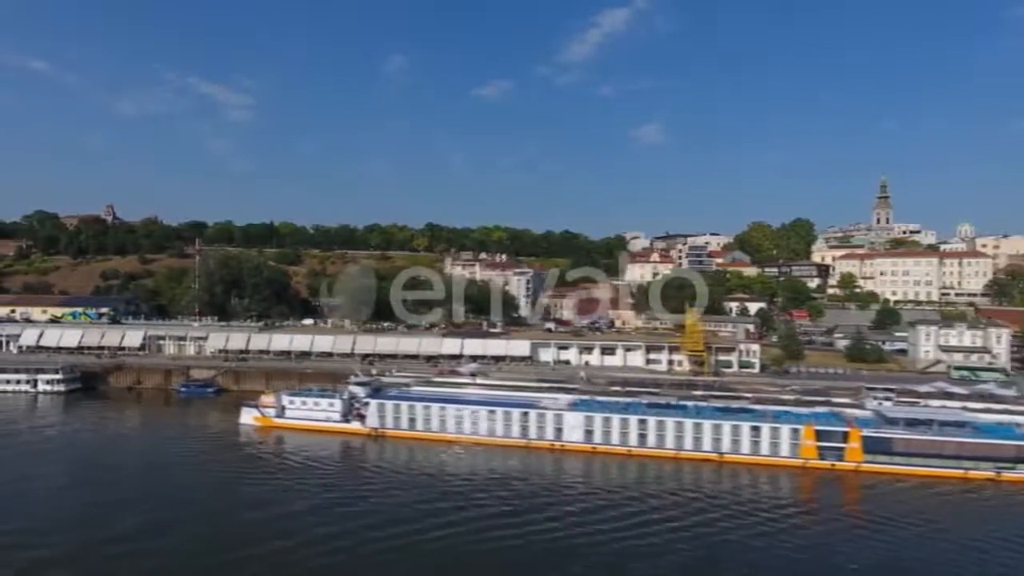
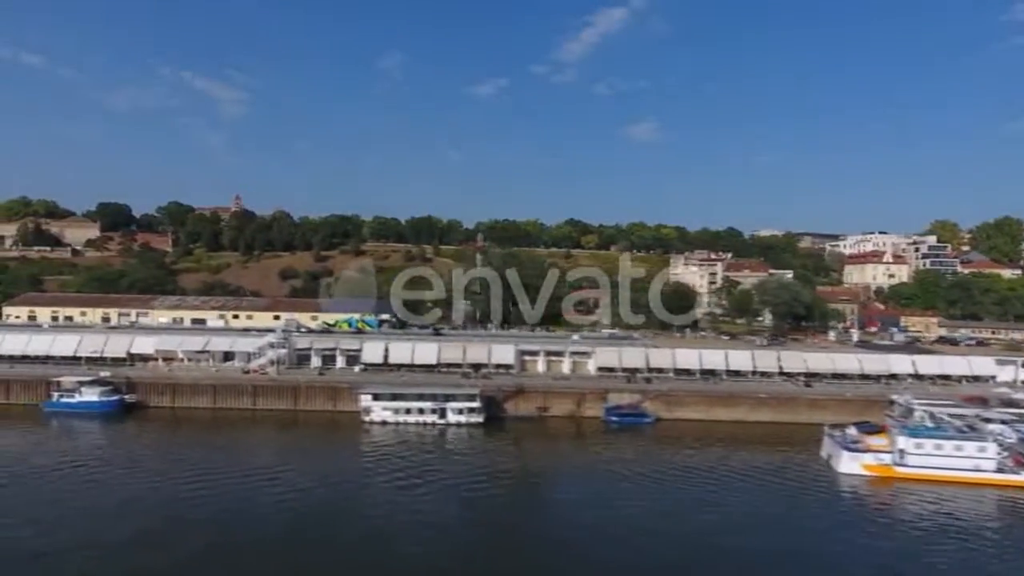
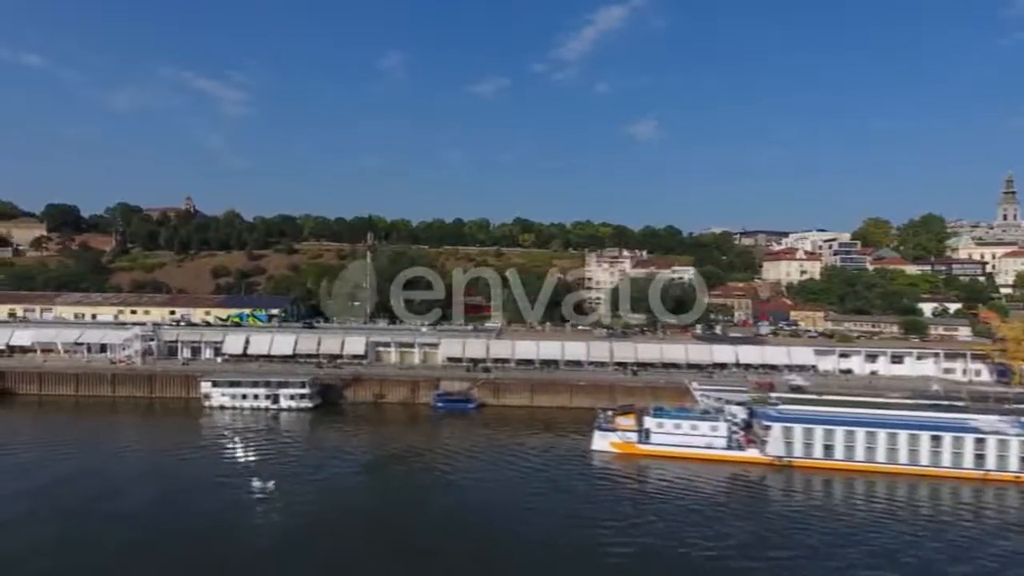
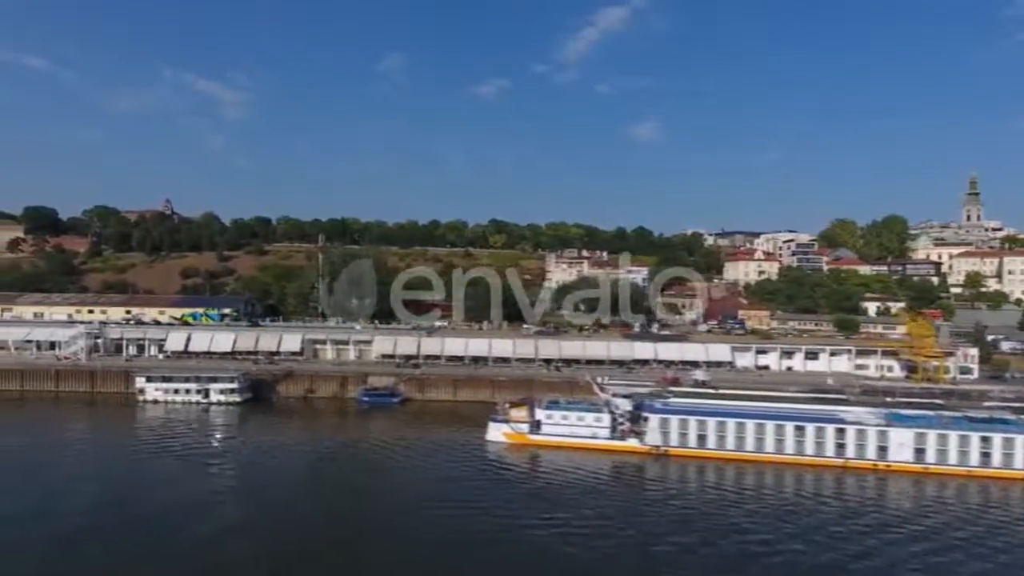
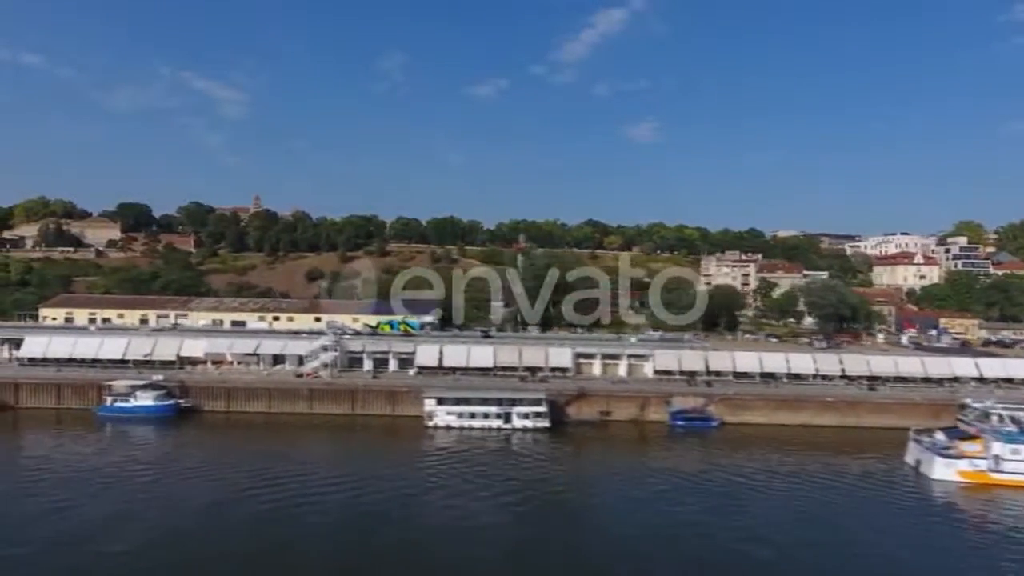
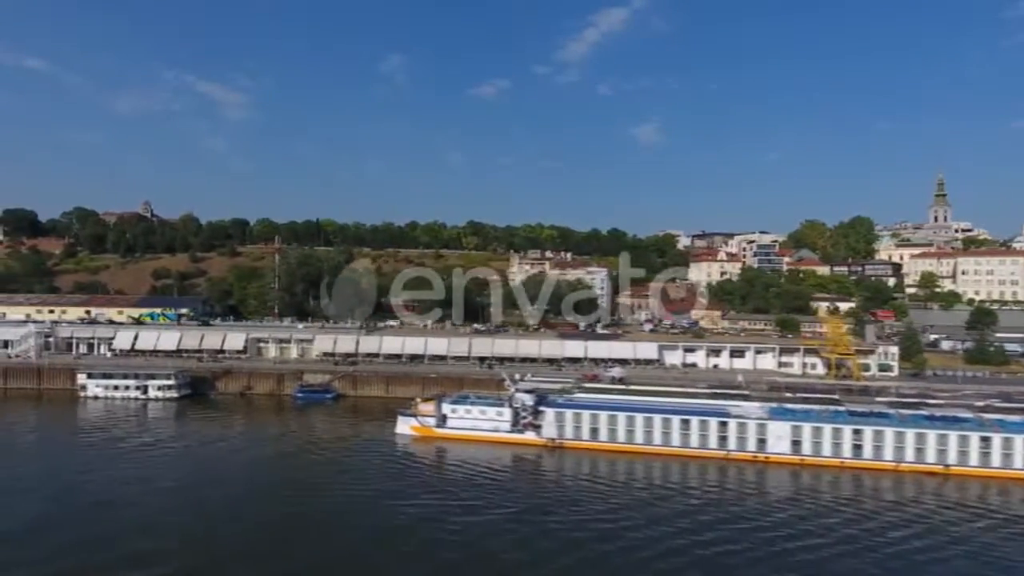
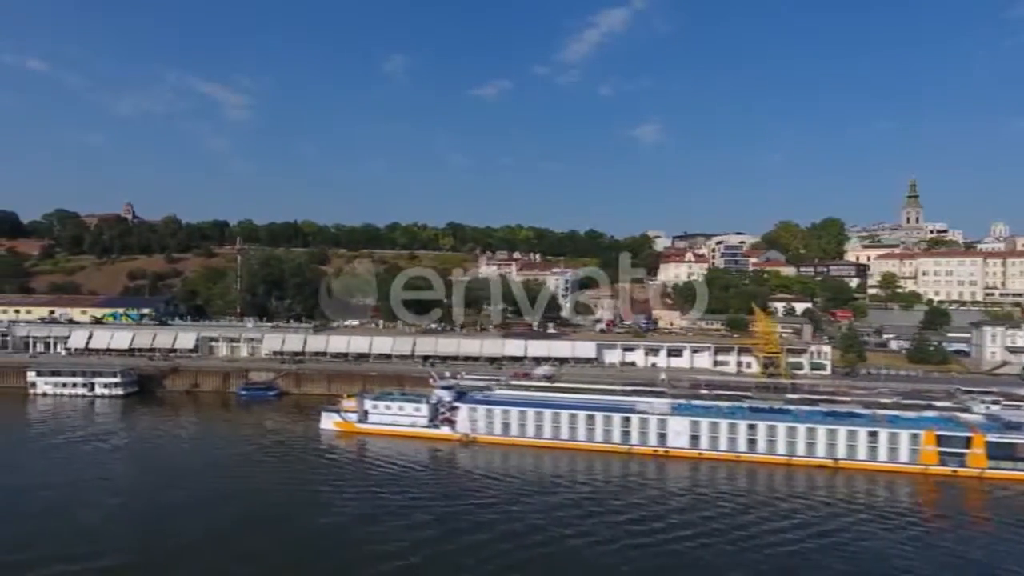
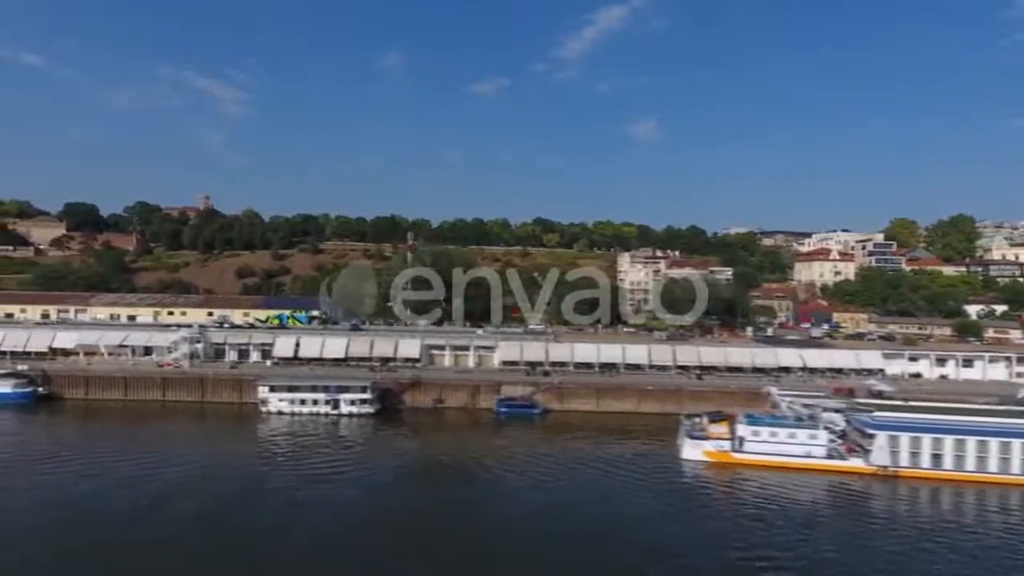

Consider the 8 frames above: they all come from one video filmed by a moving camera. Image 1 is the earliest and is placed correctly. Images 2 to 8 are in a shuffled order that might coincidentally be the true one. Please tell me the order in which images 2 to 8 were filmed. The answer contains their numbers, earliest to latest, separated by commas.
7, 6, 4, 3, 8, 2, 5
